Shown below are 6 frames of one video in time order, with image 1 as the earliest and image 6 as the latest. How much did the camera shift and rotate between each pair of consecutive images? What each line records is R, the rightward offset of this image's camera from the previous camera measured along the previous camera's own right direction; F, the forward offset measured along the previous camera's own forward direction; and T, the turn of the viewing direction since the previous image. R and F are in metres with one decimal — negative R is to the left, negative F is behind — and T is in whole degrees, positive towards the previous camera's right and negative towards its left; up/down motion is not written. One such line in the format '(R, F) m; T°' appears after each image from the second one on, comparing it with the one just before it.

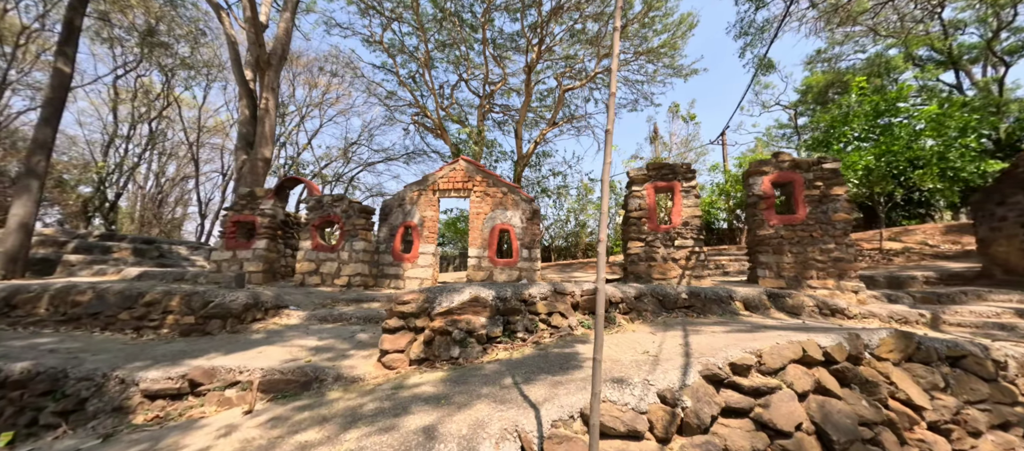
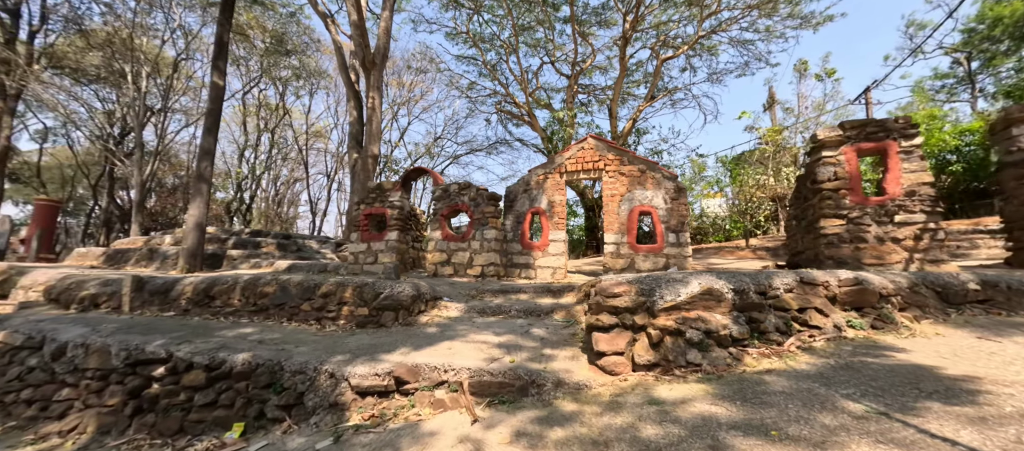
(-1.5, +0.5) m; -10°
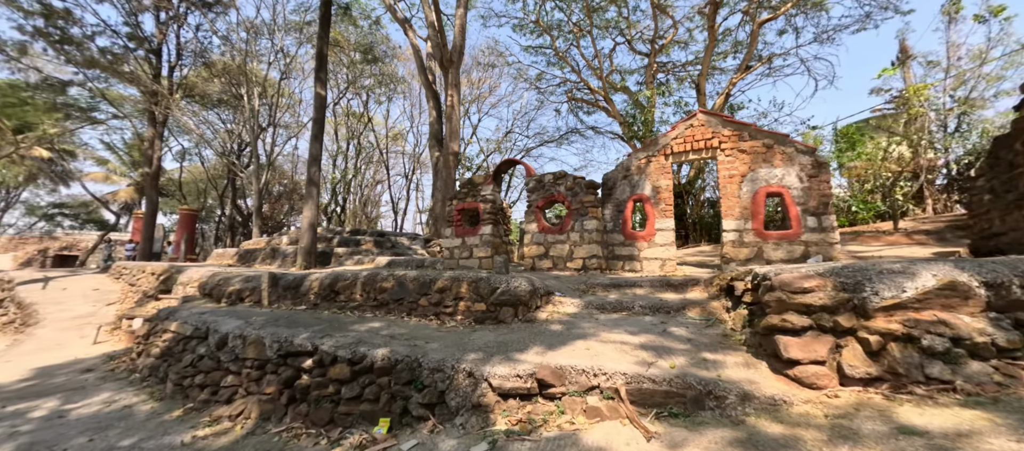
(-0.7, +0.3) m; -10°
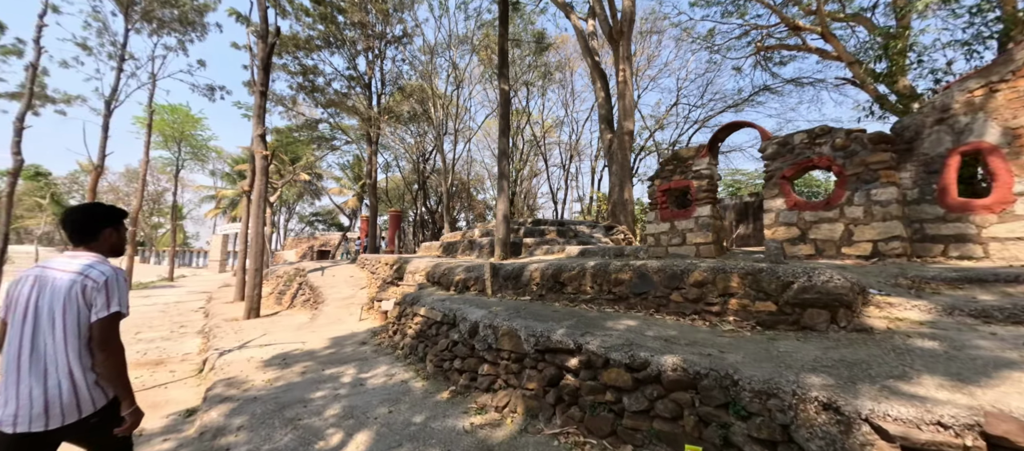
(-1.3, +0.4) m; -22°
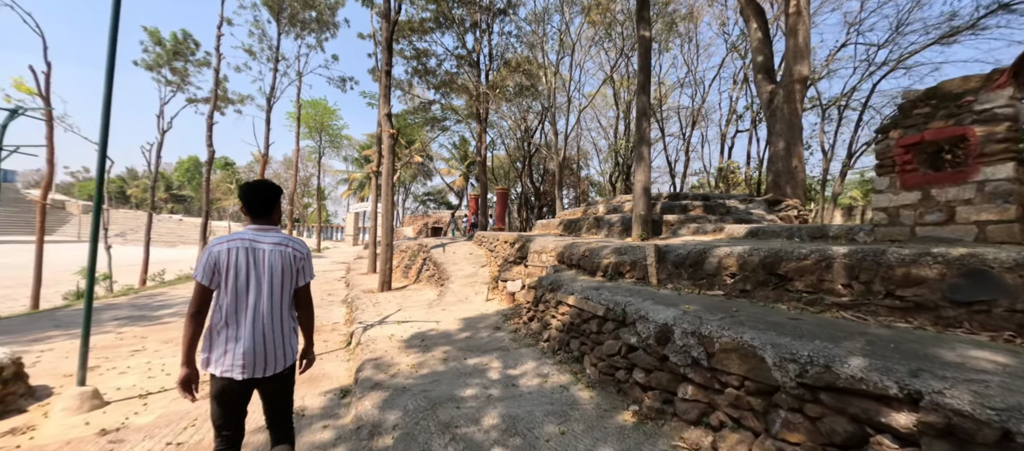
(-0.9, +0.9) m; -15°
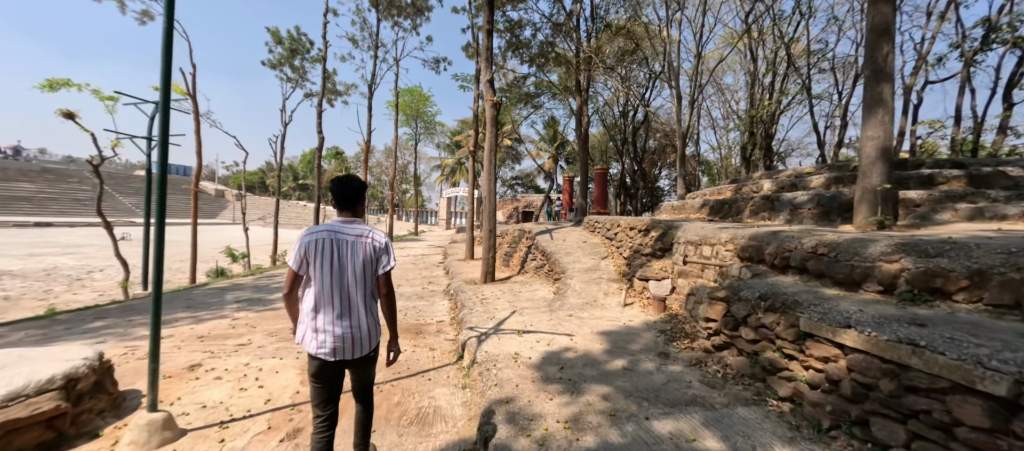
(-1.0, +1.7) m; -13°
